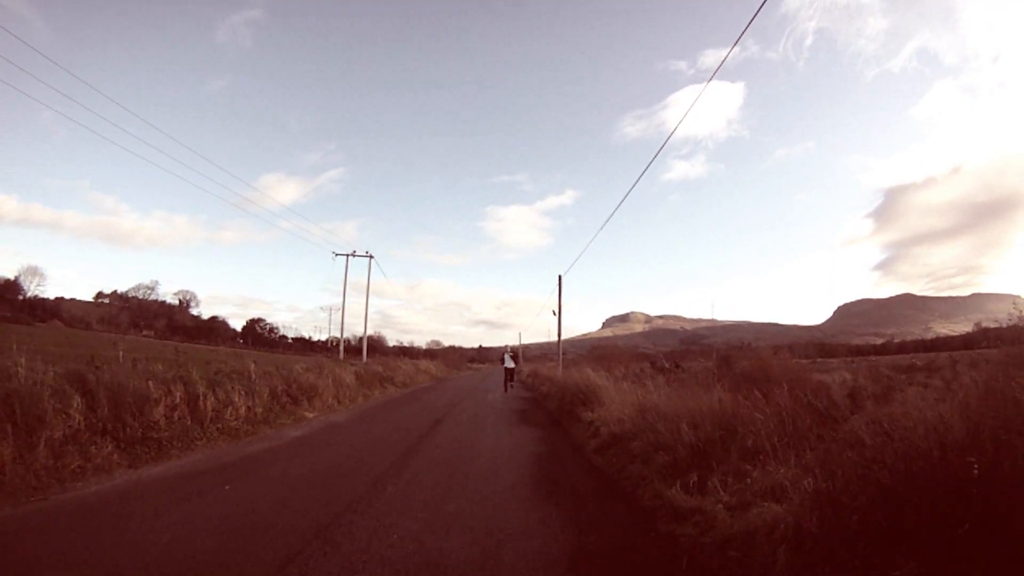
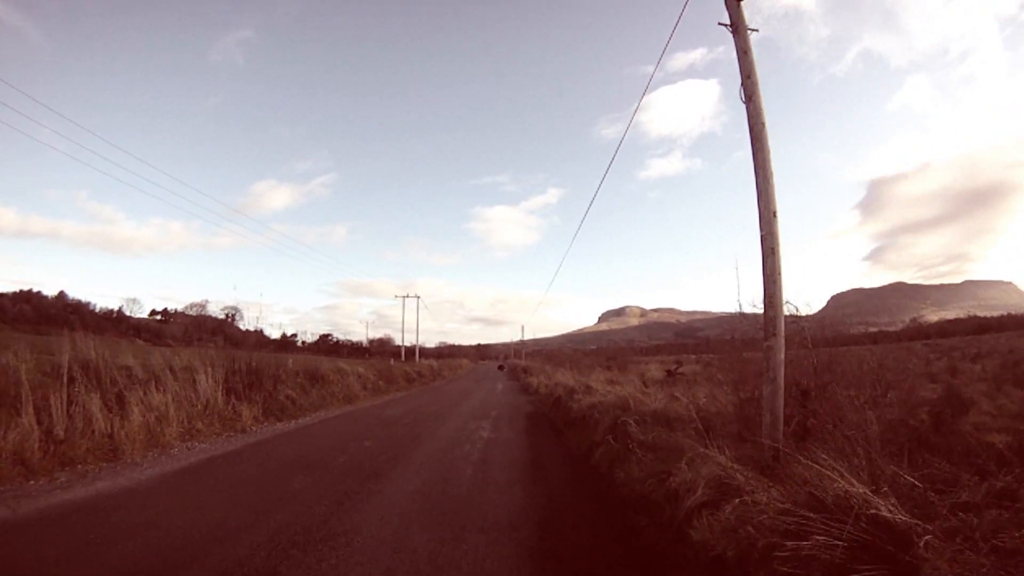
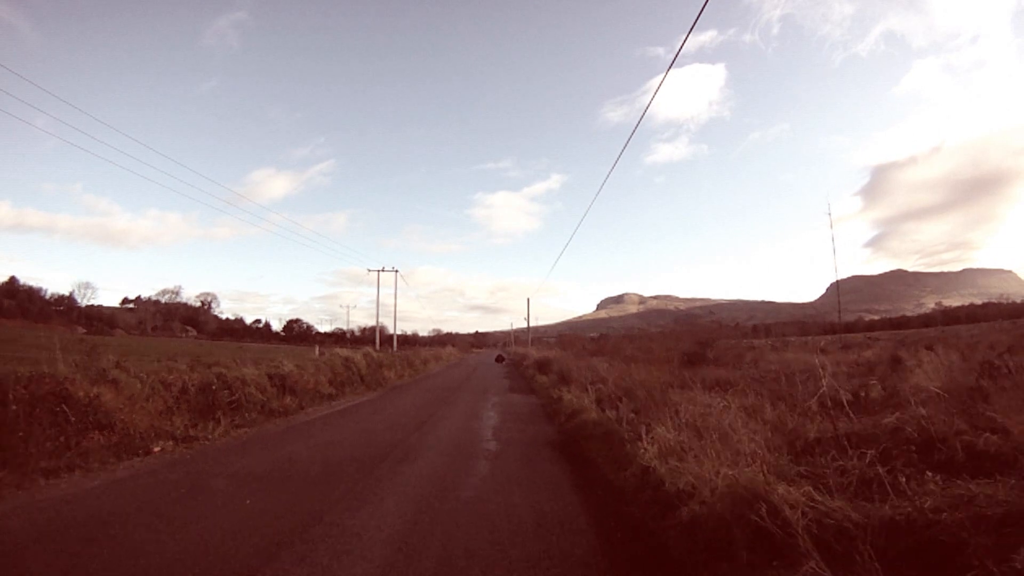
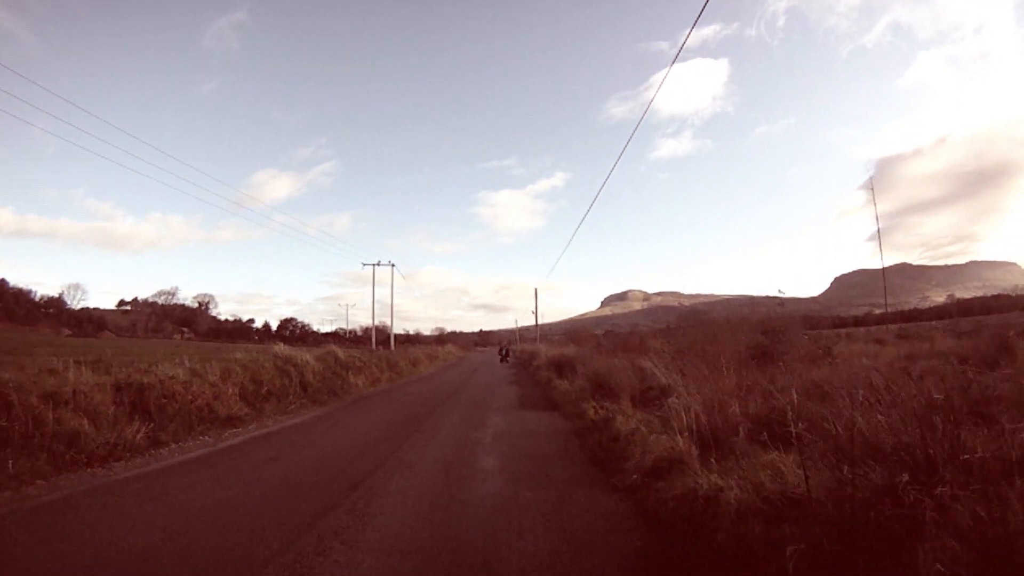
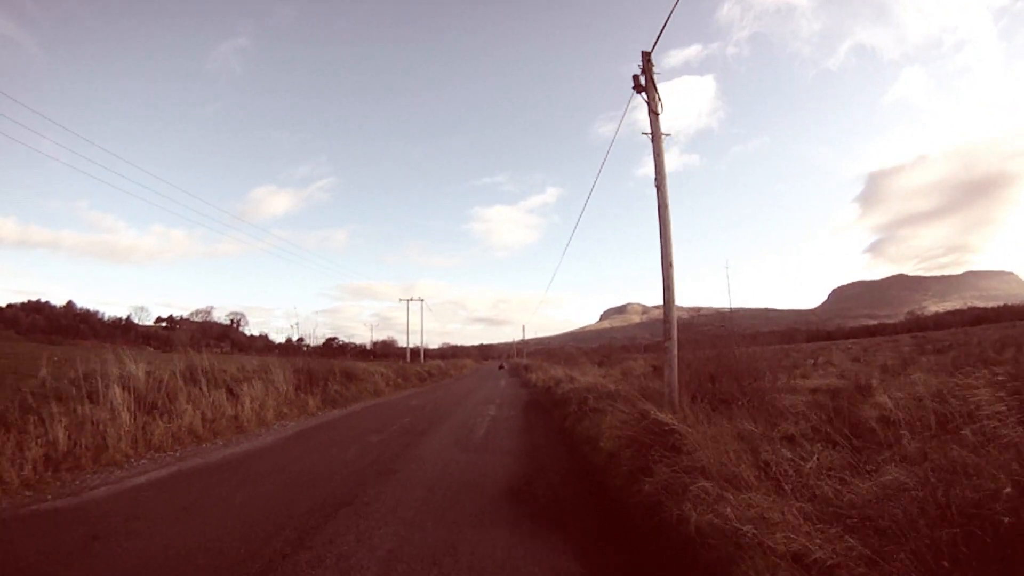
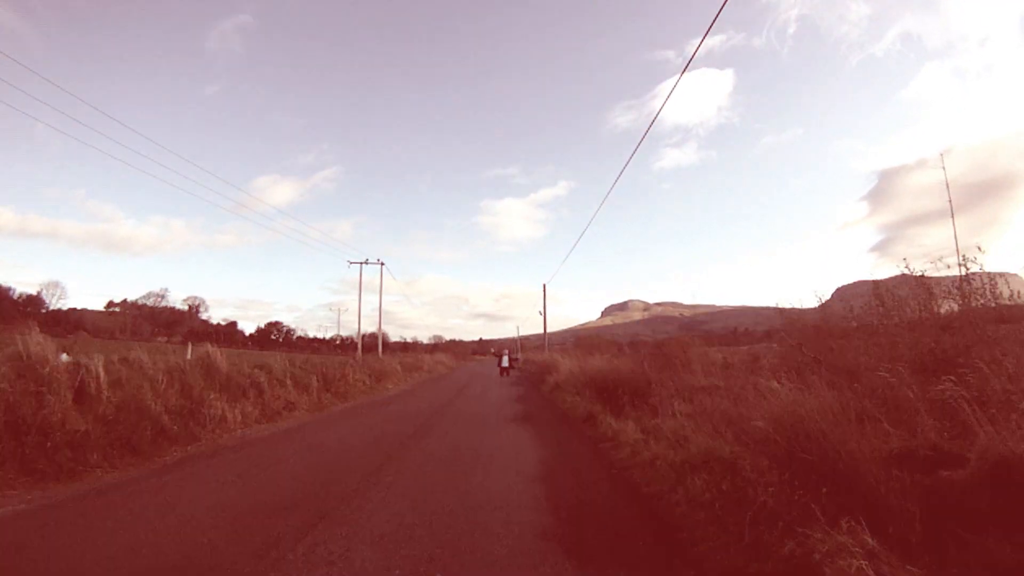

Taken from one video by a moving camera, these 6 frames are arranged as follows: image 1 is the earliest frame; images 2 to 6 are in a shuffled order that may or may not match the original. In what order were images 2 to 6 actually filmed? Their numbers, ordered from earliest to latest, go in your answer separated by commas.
6, 4, 3, 2, 5
